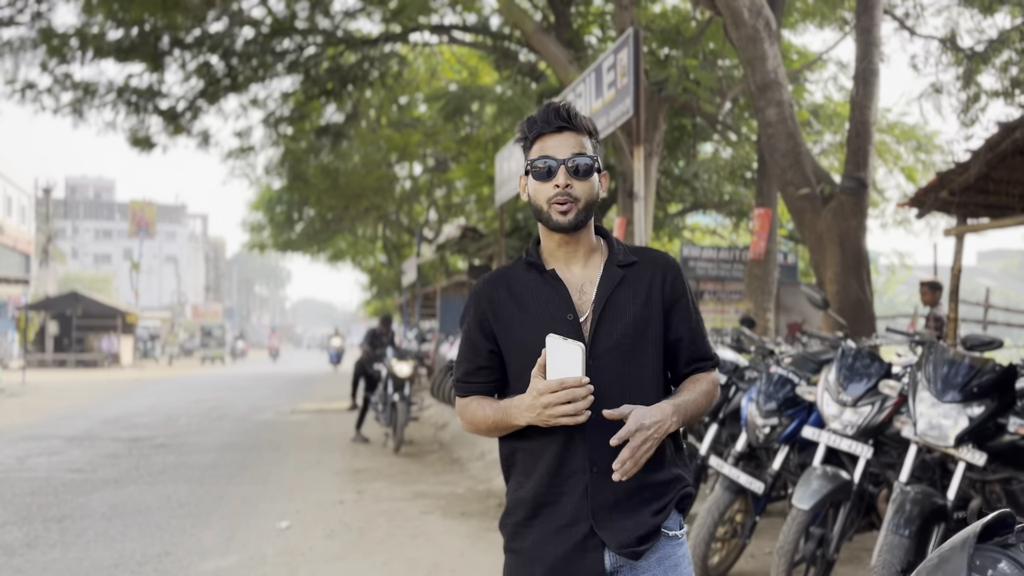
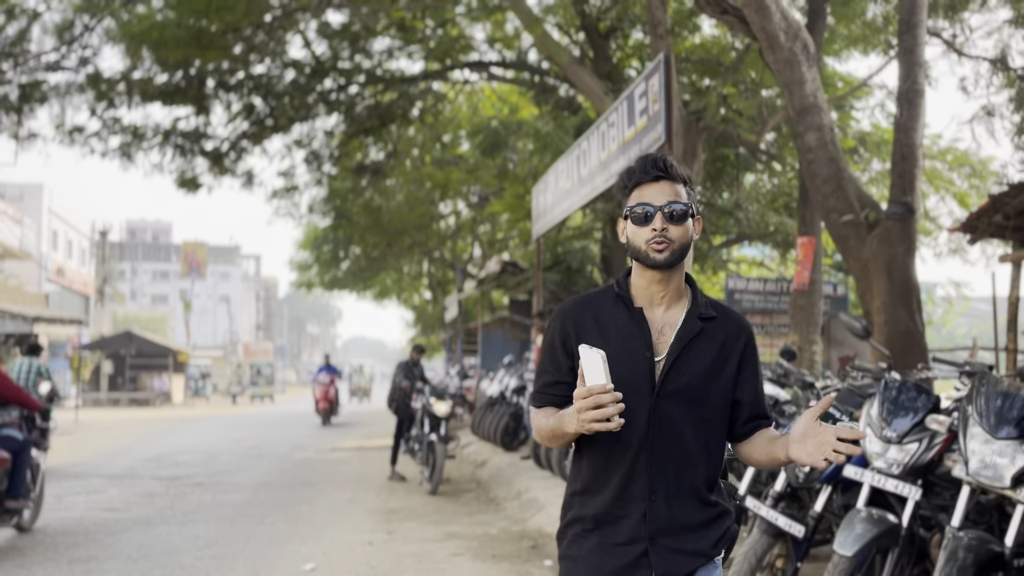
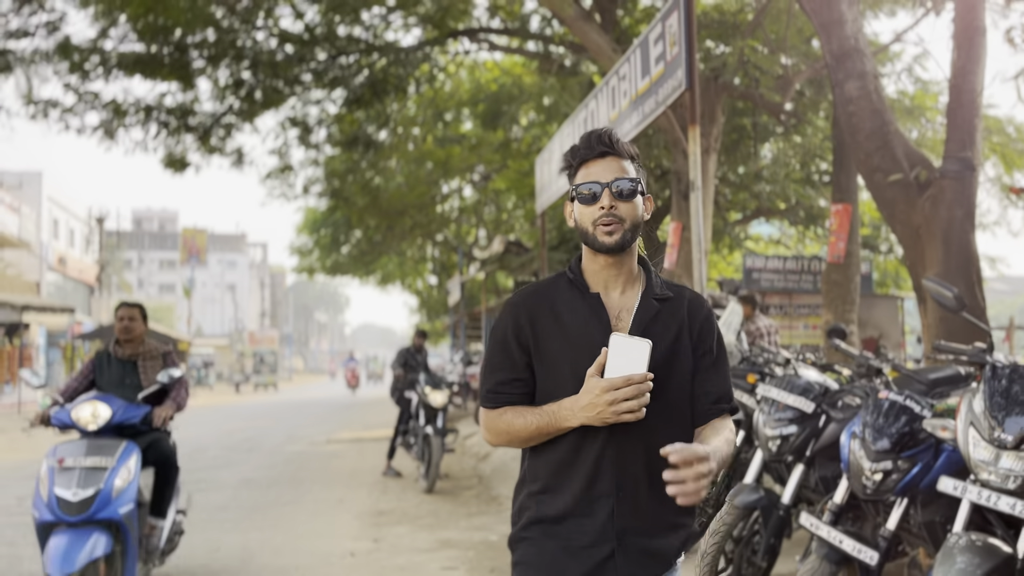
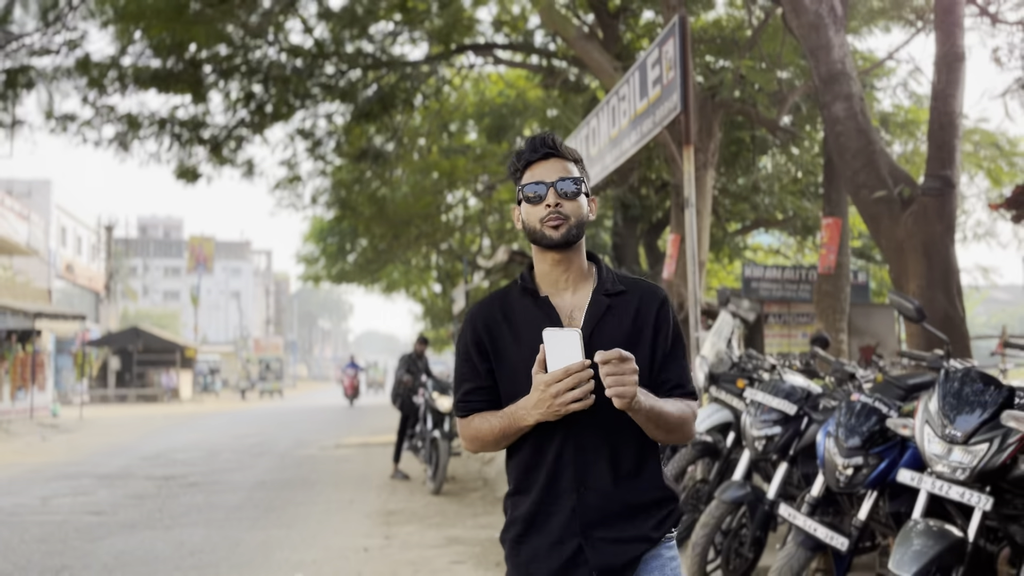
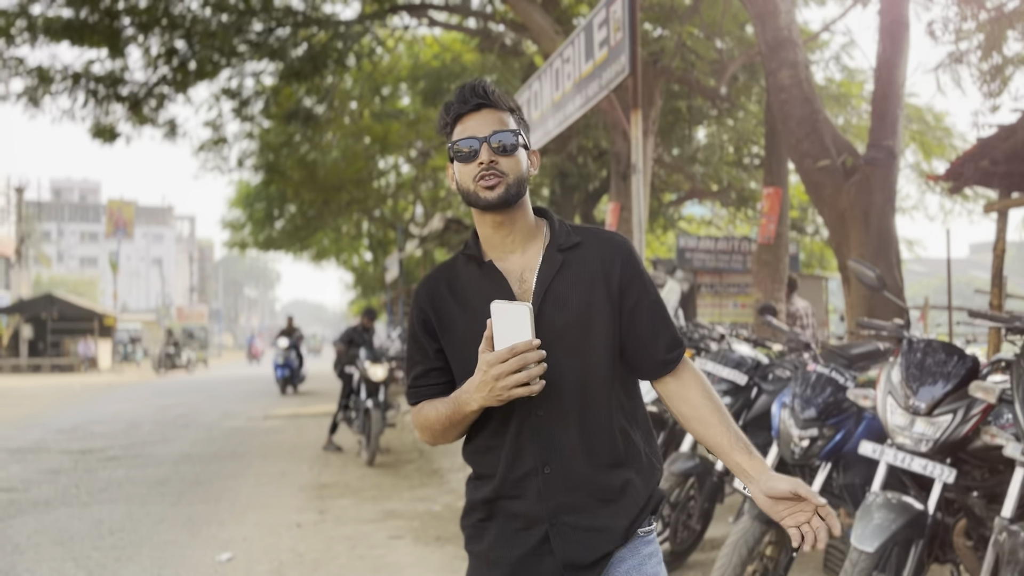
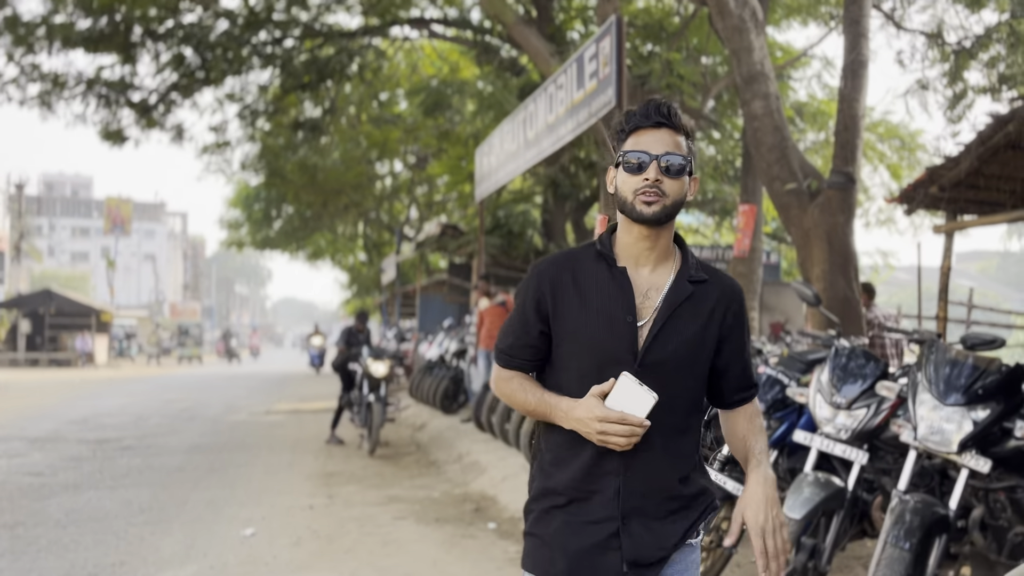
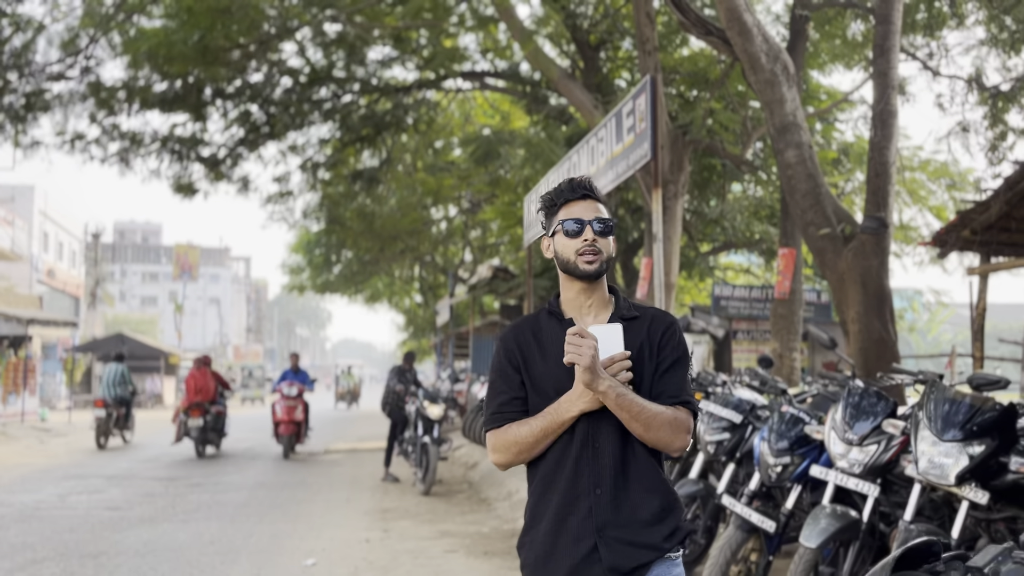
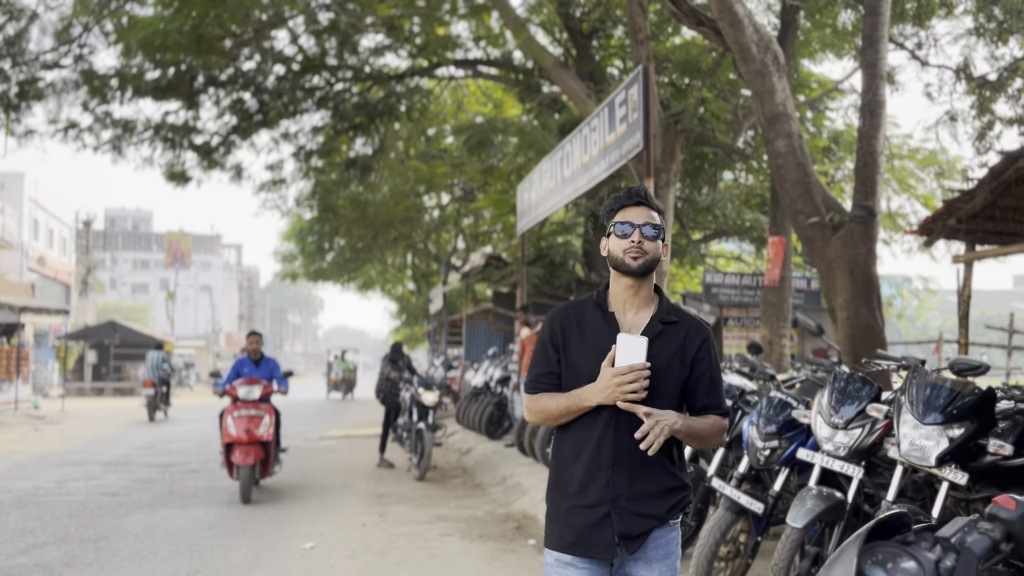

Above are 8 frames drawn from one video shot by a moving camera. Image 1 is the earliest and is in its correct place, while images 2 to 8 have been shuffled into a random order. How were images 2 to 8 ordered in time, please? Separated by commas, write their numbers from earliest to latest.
6, 5, 3, 4, 2, 7, 8
